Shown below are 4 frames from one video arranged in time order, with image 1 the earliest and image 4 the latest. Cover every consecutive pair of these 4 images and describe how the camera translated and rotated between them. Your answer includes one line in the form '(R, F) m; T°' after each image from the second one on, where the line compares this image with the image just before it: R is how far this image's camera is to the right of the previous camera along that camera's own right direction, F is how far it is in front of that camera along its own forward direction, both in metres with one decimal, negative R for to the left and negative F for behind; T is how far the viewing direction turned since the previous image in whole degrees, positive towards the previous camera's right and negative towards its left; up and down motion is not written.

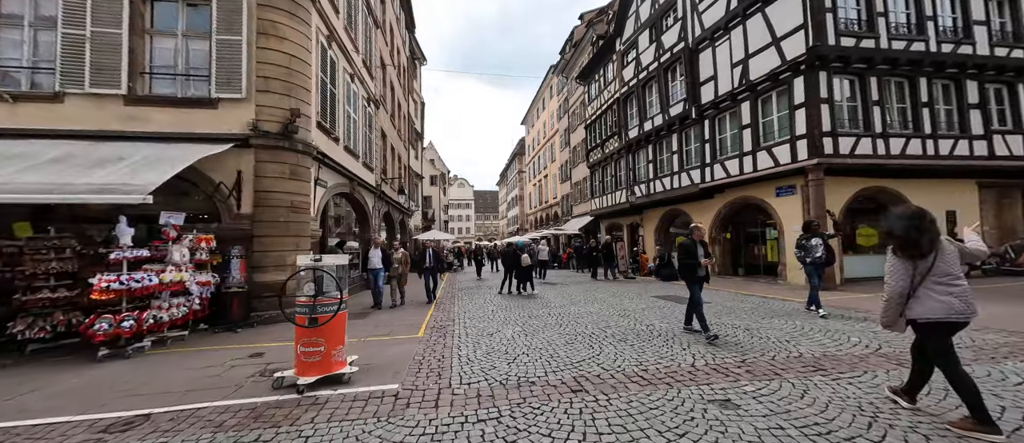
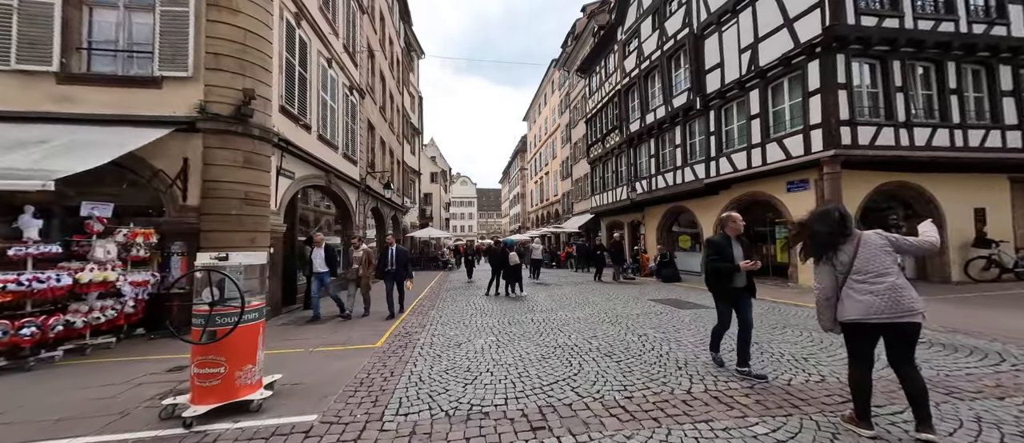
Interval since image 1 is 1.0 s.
(+0.5, +0.9) m; -1°
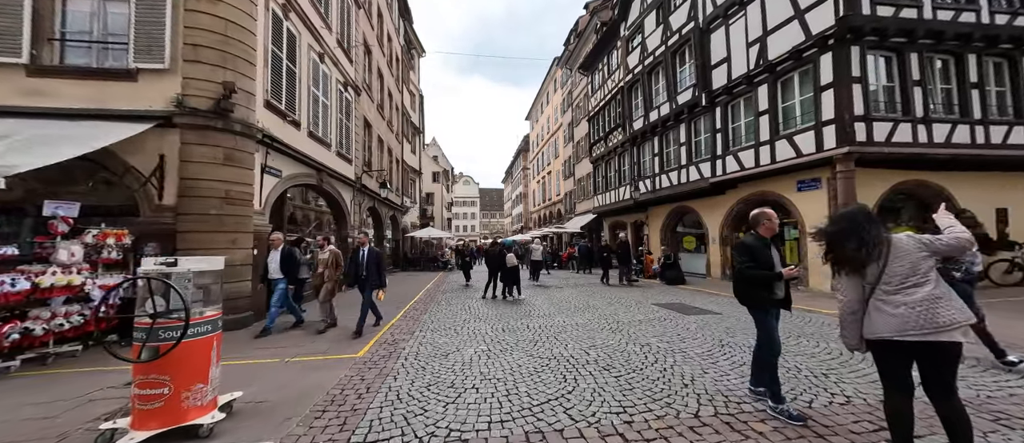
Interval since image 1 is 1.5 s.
(+0.2, +0.4) m; -1°
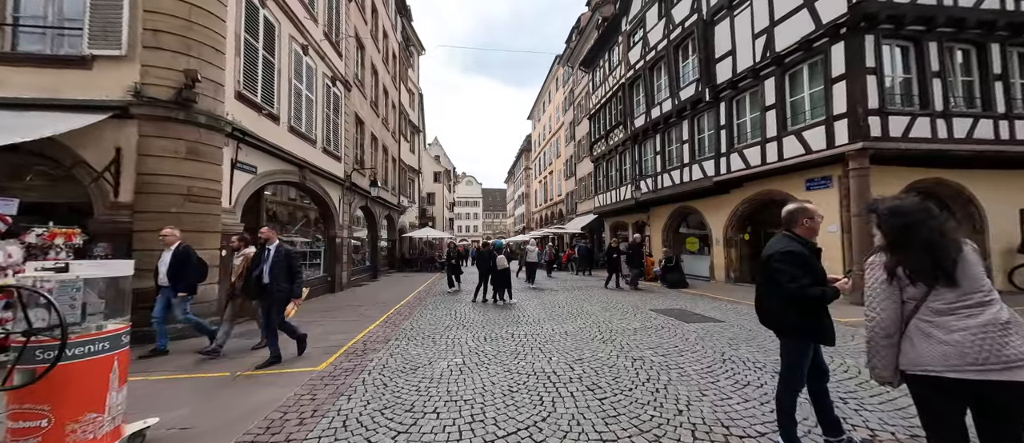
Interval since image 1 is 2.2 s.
(+0.3, +0.5) m; -1°
